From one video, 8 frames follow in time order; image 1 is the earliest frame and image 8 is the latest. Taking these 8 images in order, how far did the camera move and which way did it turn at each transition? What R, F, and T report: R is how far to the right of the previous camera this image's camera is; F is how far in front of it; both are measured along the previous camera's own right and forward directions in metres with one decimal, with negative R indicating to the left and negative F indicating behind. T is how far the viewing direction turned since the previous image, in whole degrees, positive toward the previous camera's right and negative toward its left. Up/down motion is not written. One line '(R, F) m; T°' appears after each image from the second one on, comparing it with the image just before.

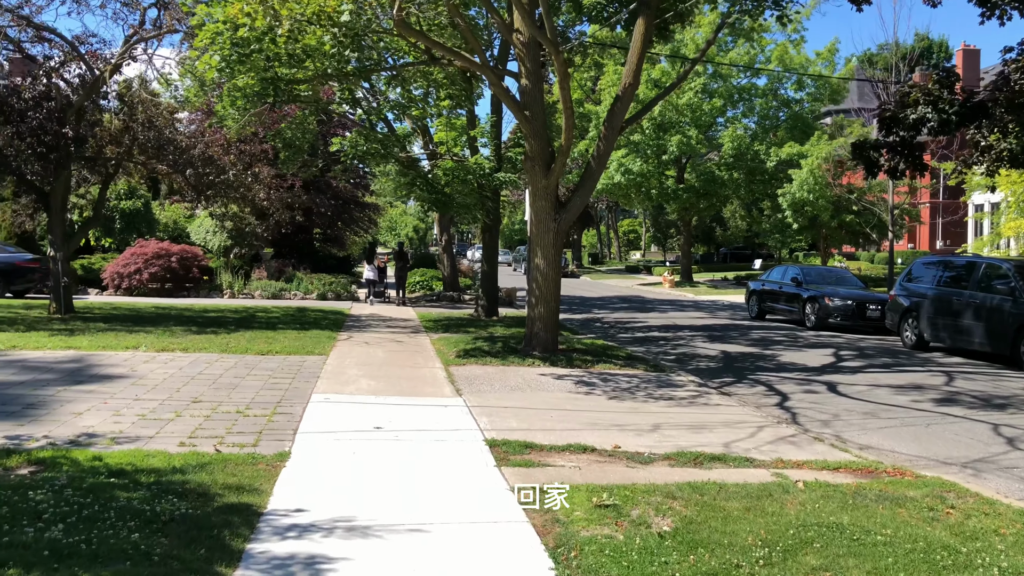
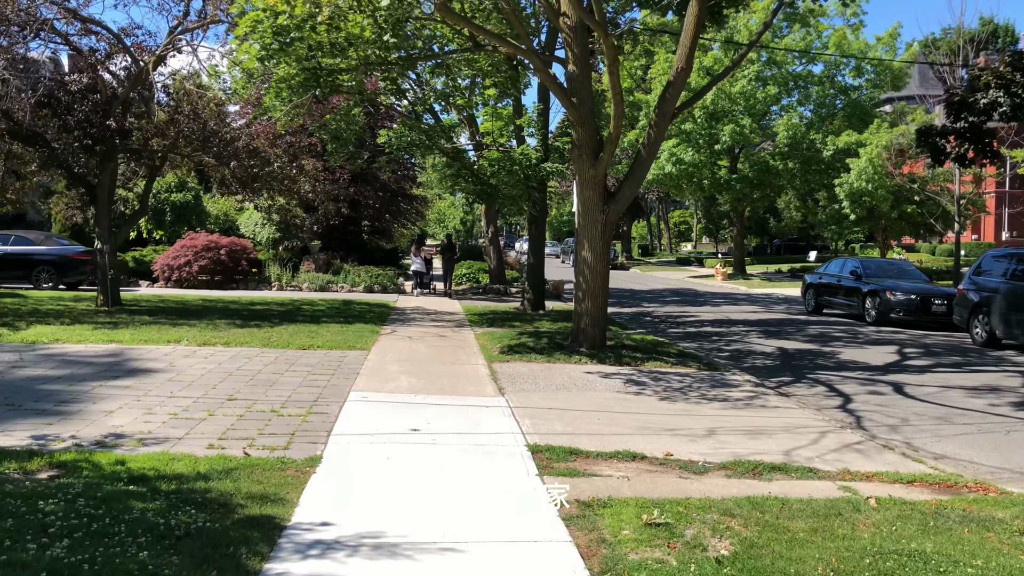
(0.0, +0.4) m; -3°
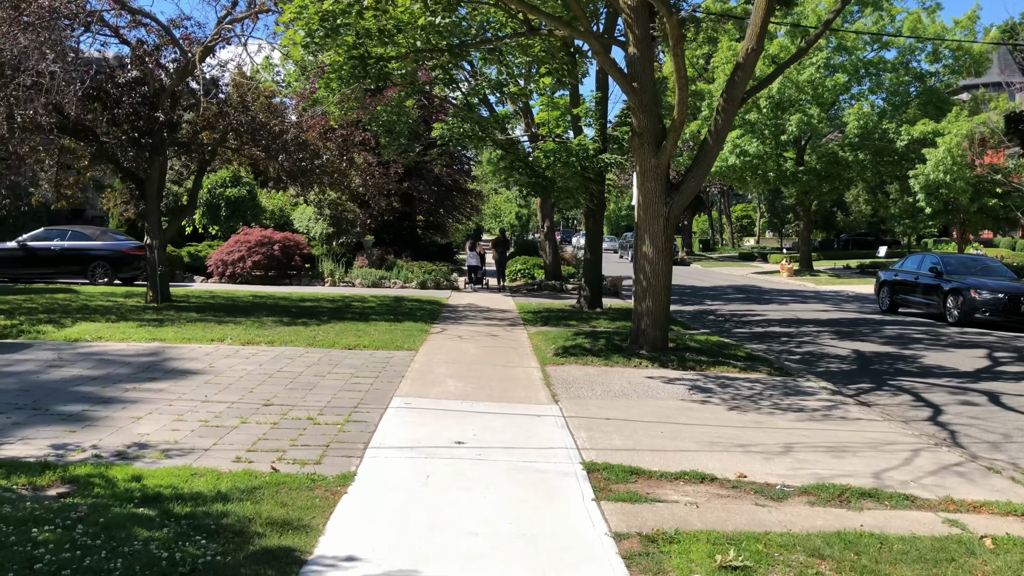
(0.0, +0.5) m; -4°
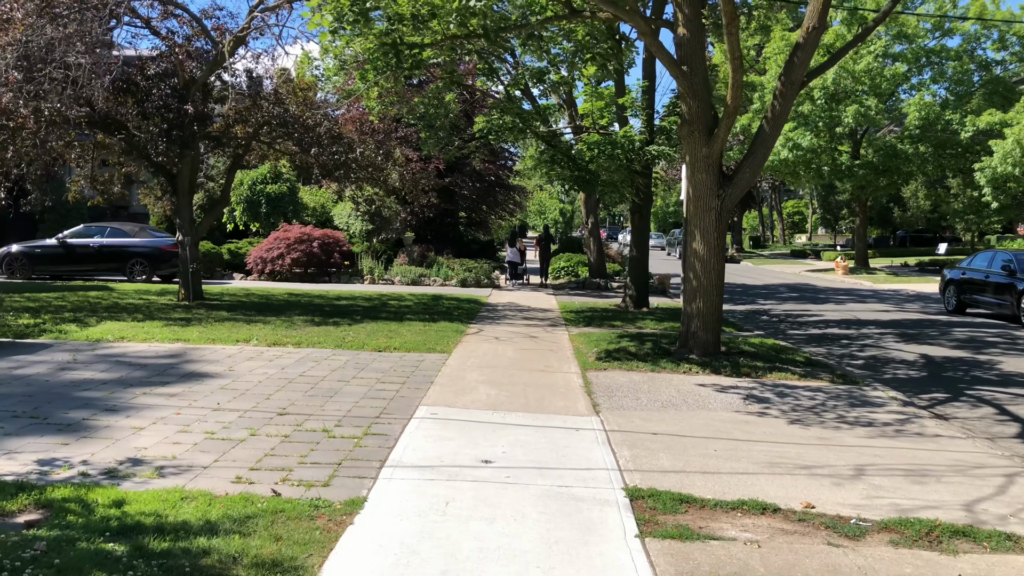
(+0.1, +0.6) m; -3°
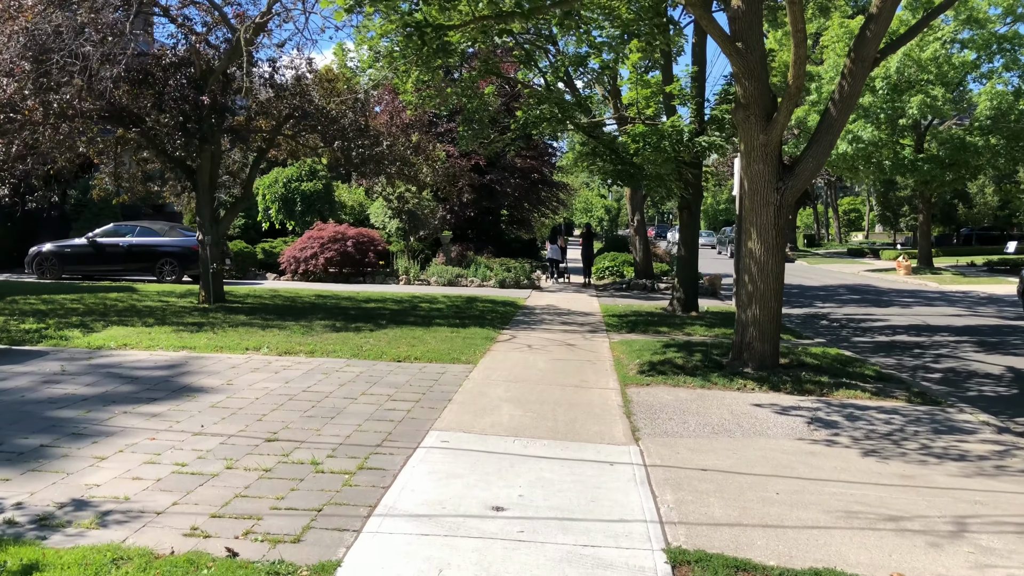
(+0.1, +0.9) m; -3°
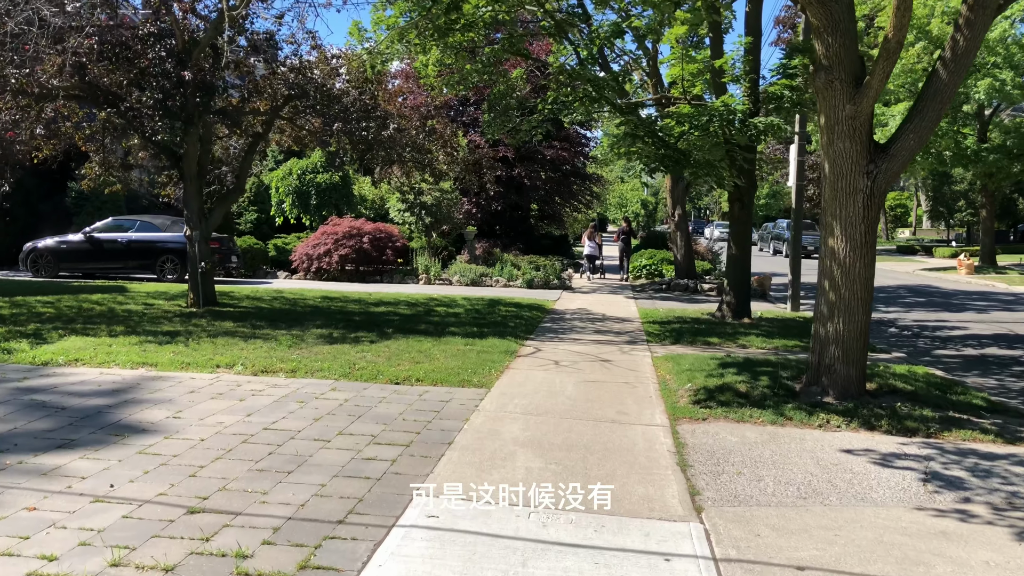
(+0.1, +1.5) m; -2°
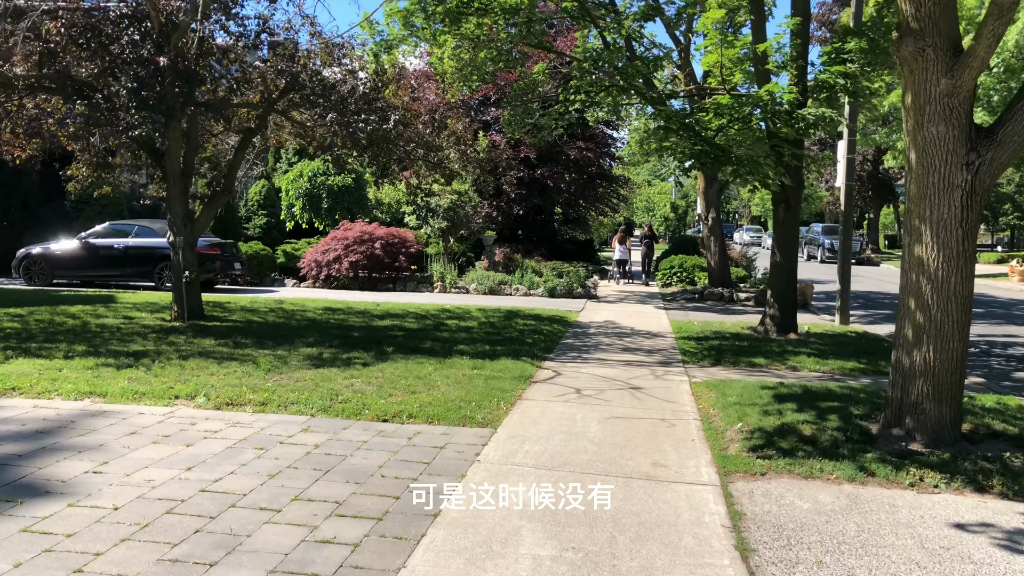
(+0.1, +1.1) m; -2°
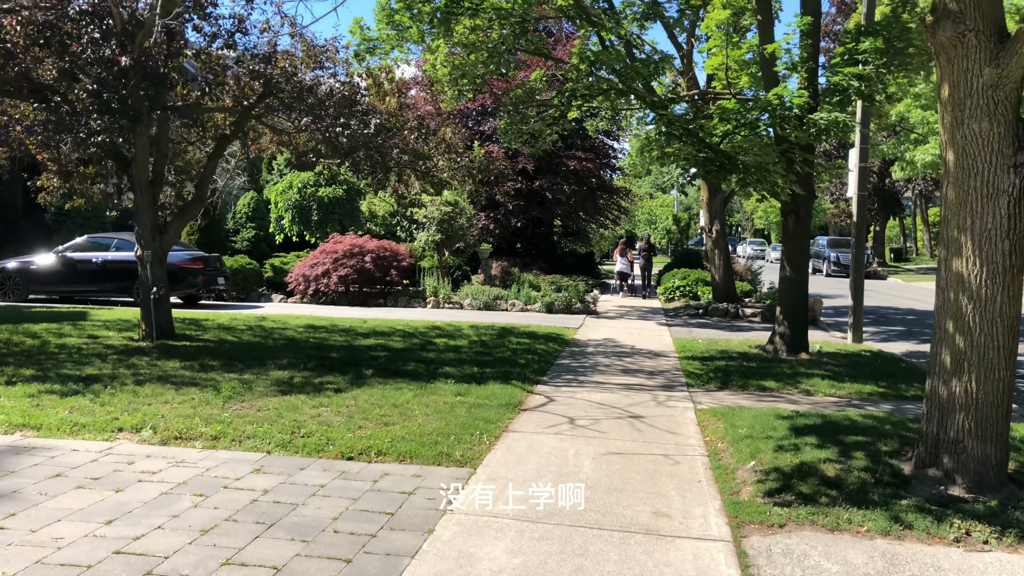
(+0.1, +0.6) m; 0°
